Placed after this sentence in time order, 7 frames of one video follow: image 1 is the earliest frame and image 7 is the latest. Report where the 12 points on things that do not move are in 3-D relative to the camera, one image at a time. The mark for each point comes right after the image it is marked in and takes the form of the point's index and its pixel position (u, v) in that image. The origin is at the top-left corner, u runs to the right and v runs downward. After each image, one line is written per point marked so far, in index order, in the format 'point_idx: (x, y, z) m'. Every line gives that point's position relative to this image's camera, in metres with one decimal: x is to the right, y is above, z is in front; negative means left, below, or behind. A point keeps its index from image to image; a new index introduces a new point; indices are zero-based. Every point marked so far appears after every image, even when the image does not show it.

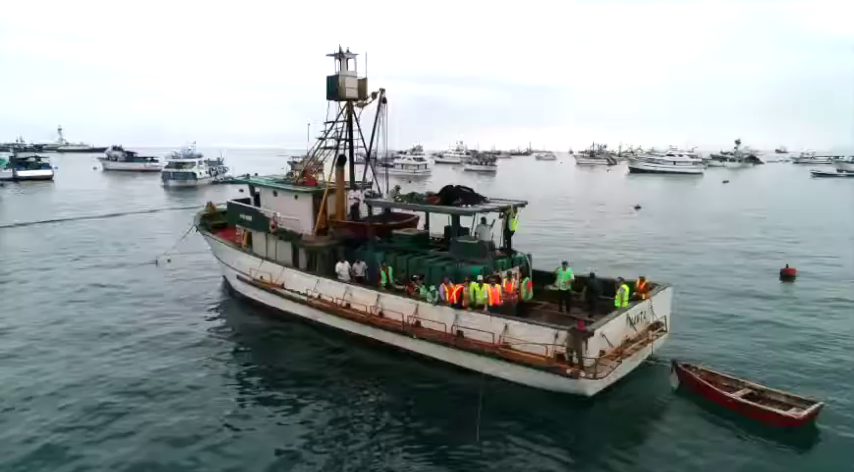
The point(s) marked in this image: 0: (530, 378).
0: (+2.8, -3.7, +15.2) m
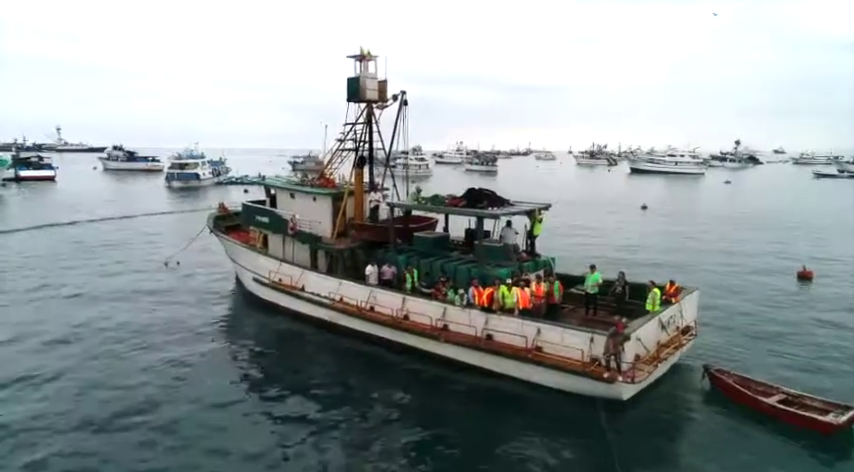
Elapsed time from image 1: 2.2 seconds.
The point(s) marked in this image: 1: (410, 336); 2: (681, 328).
0: (+3.6, -3.8, +15.0) m
1: (-0.4, -3.1, +17.7) m
2: (+7.2, -2.6, +16.5) m
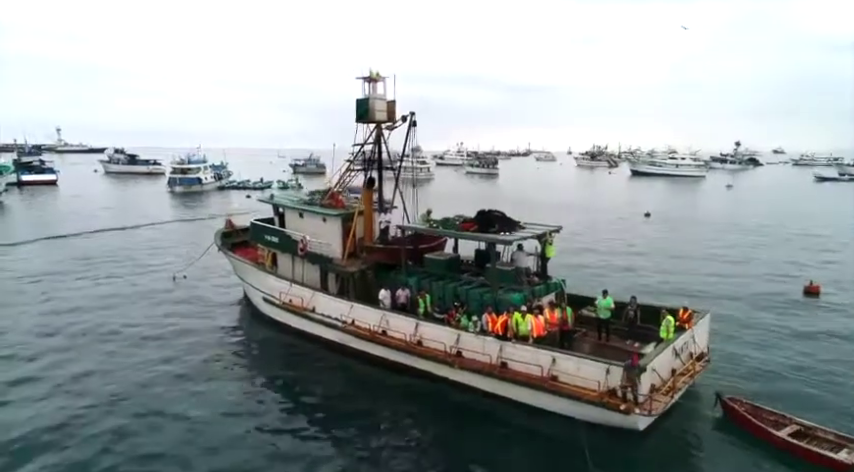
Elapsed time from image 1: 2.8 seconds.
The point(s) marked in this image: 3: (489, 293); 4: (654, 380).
0: (+3.9, -4.6, +15.0) m
1: (-0.1, -3.8, +17.7) m
2: (+7.6, -3.4, +16.5) m
3: (+1.9, -1.7, +17.5) m
4: (+5.7, -3.6, +14.5) m
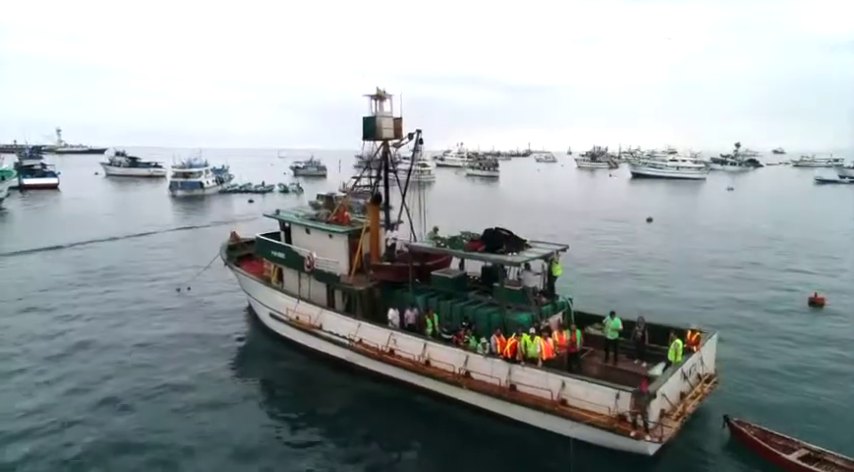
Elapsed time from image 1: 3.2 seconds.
0: (+4.2, -5.2, +15.1) m
1: (+0.2, -4.4, +17.8) m
2: (+7.8, -4.0, +16.5) m
3: (+2.1, -2.3, +17.6) m
4: (+5.9, -4.2, +14.5) m
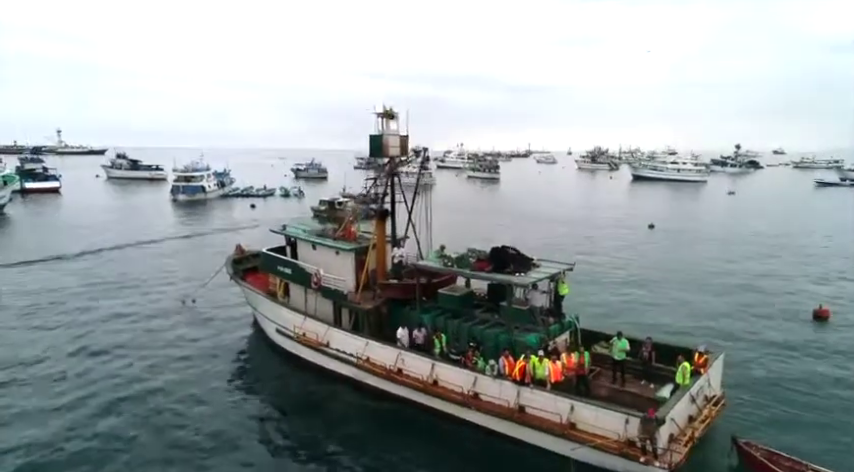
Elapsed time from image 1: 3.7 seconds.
0: (+4.4, -5.8, +15.1) m
1: (+0.4, -5.1, +17.8) m
2: (+8.1, -4.6, +16.6) m
3: (+2.4, -3.0, +17.6) m
4: (+6.1, -4.9, +14.6) m
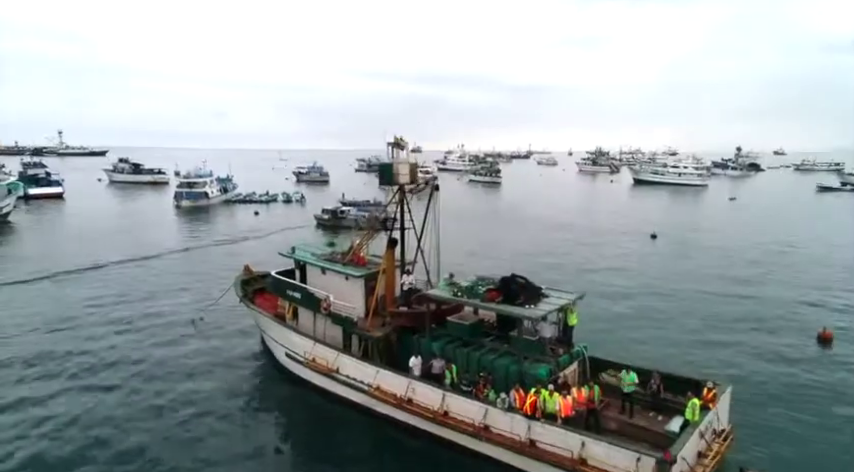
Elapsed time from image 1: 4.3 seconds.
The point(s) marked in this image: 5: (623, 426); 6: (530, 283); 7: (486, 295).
0: (+4.7, -6.8, +15.3) m
1: (+0.7, -6.1, +18.0) m
2: (+8.4, -5.6, +16.7) m
3: (+2.7, -4.0, +17.8) m
4: (+6.5, -5.9, +14.7) m
5: (+5.7, -5.5, +16.9) m
6: (+3.4, -1.5, +19.2) m
7: (+1.9, -1.9, +19.3) m
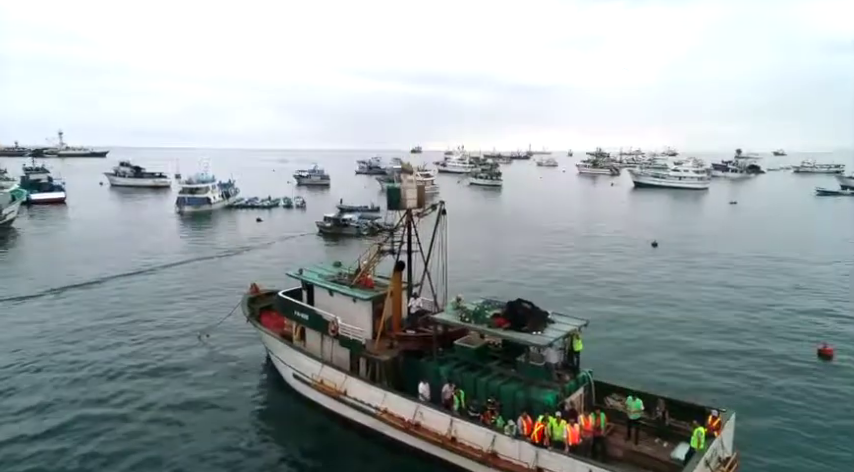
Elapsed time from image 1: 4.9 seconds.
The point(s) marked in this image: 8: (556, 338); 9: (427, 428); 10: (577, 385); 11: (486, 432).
0: (+5.0, -7.7, +15.5) m
1: (+1.0, -7.0, +18.2) m
2: (+8.7, -6.5, +17.0) m
3: (+2.9, -4.9, +18.0) m
4: (+6.7, -6.8, +15.0) m
5: (+6.0, -6.4, +17.2) m
6: (+3.6, -2.4, +19.4) m
7: (+2.2, -2.8, +19.5) m
8: (+4.1, -3.2, +18.3) m
9: (0.0, -6.3, +19.0) m
10: (+4.8, -4.9, +18.7) m
11: (+1.7, -5.9, +17.5) m
